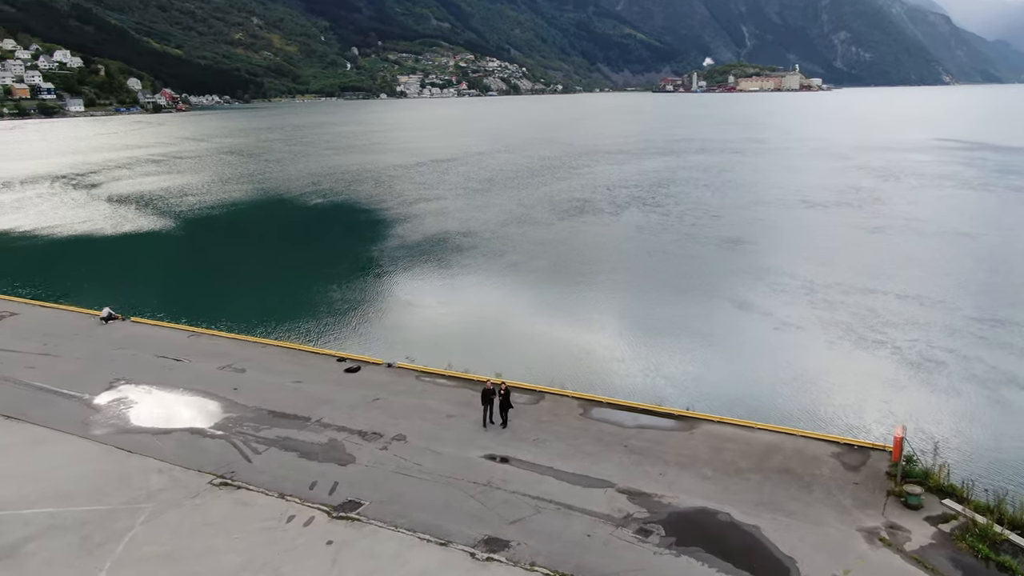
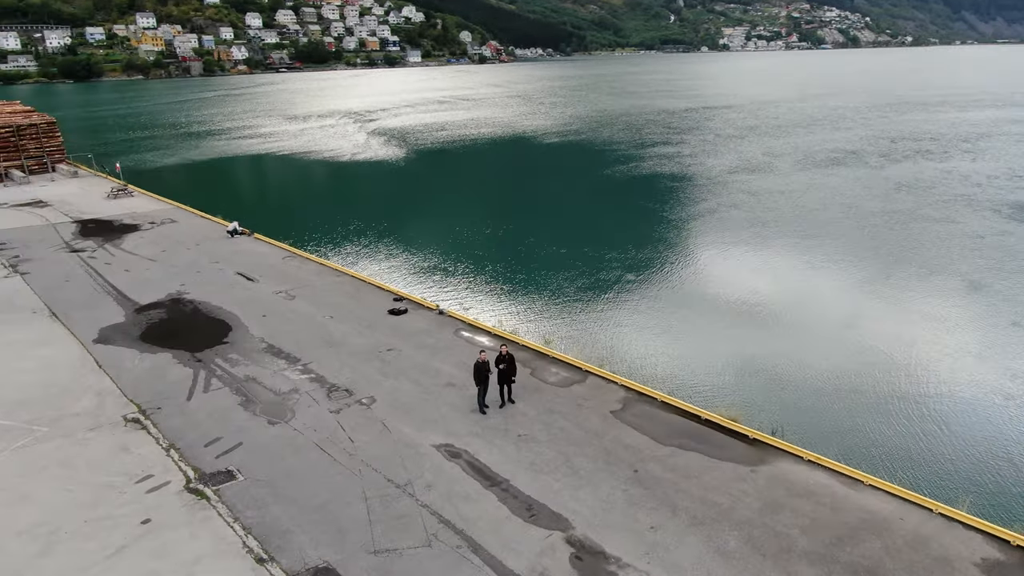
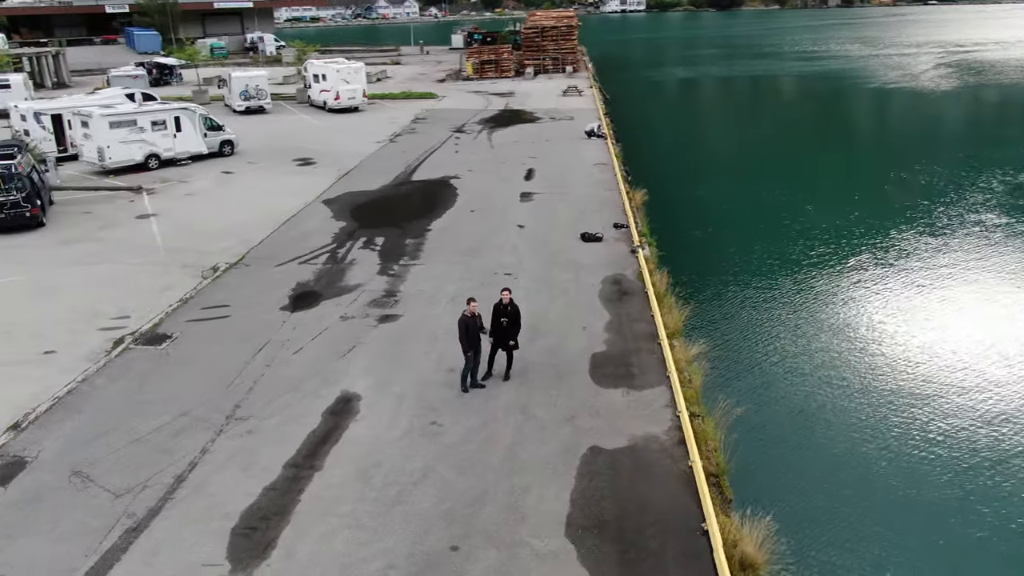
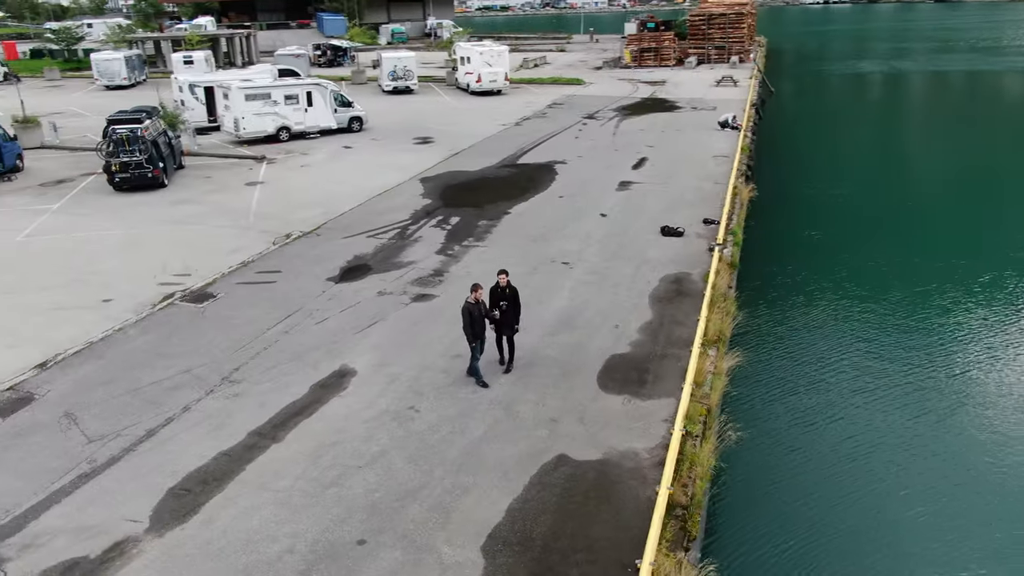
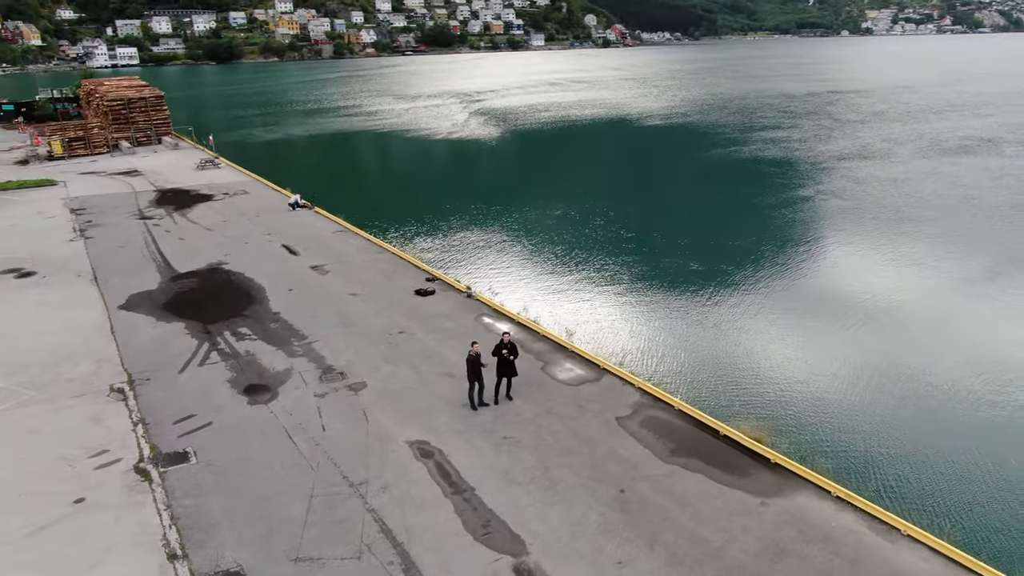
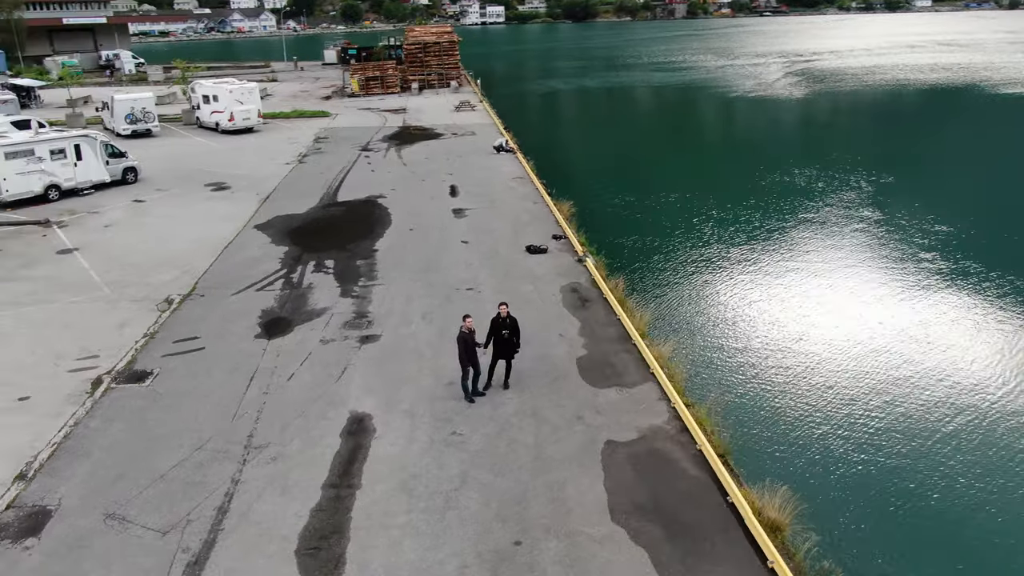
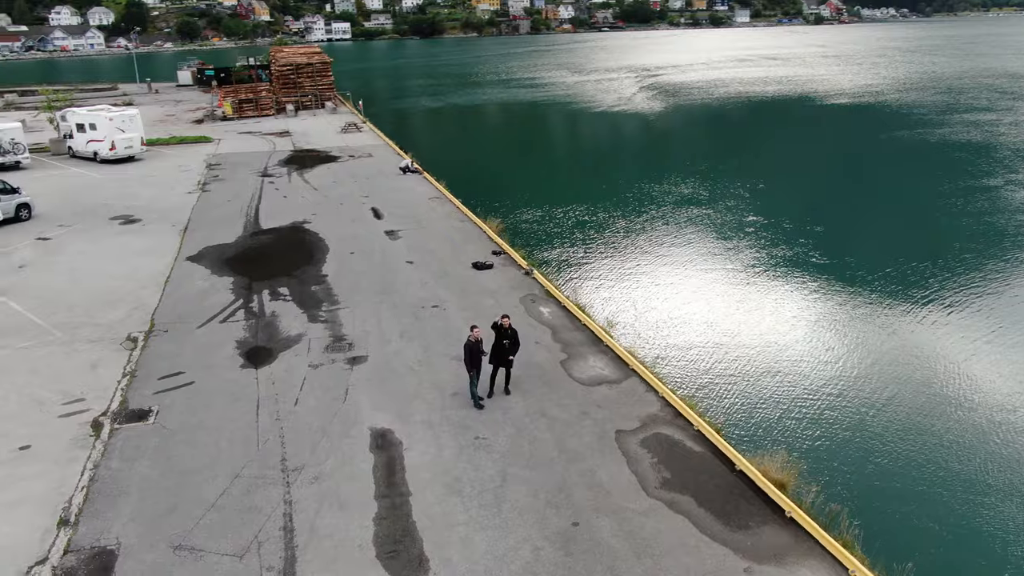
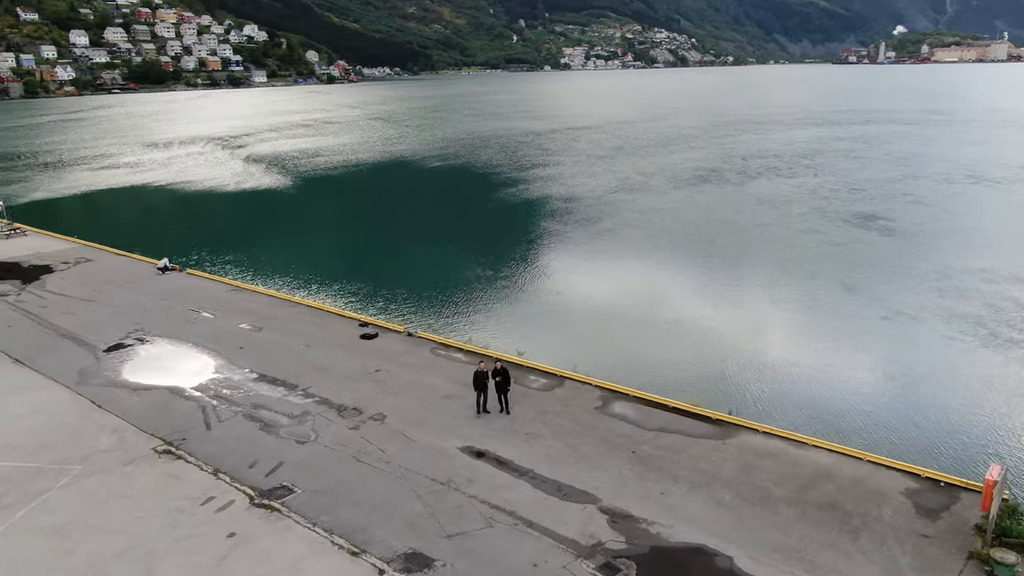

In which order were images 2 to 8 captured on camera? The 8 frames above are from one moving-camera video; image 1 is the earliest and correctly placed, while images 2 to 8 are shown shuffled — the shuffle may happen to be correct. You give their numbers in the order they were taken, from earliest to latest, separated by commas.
8, 2, 5, 7, 6, 3, 4
